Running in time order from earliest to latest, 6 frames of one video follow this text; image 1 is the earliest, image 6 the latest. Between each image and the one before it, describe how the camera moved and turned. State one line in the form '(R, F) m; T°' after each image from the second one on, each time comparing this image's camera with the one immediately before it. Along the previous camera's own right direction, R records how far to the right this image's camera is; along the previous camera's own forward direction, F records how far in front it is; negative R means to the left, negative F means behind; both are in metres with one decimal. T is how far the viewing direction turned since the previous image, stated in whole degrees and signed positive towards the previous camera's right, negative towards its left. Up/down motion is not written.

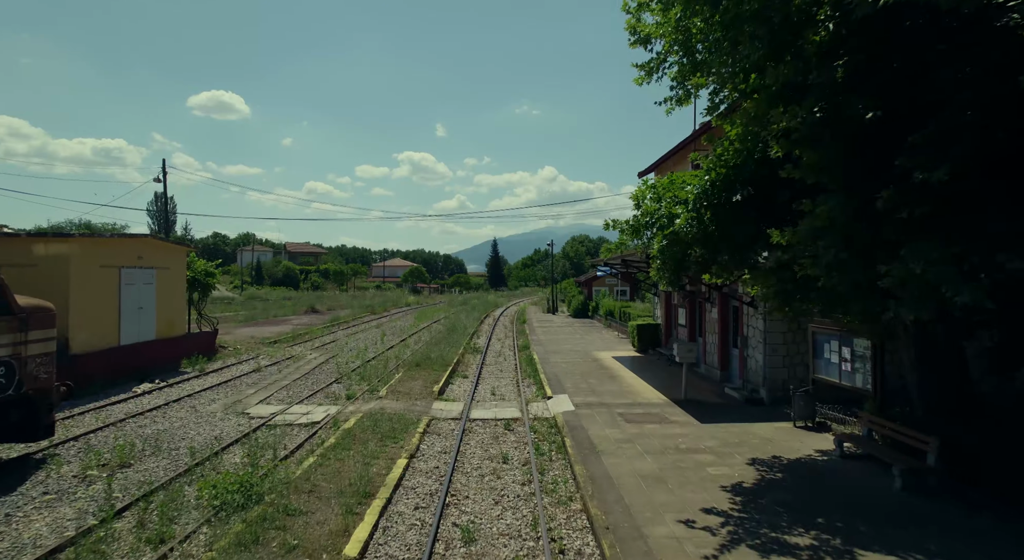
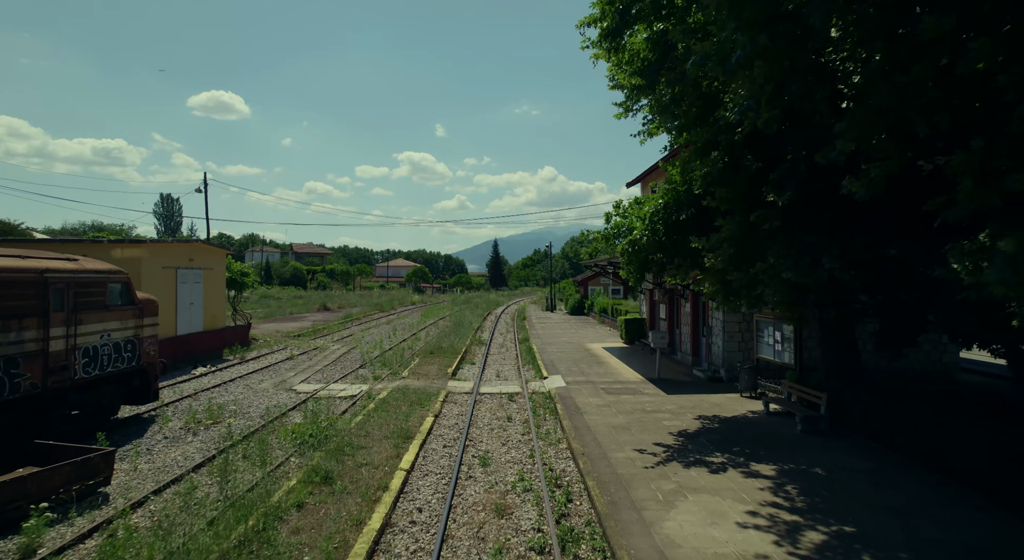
(-0.1, -2.5) m; 0°
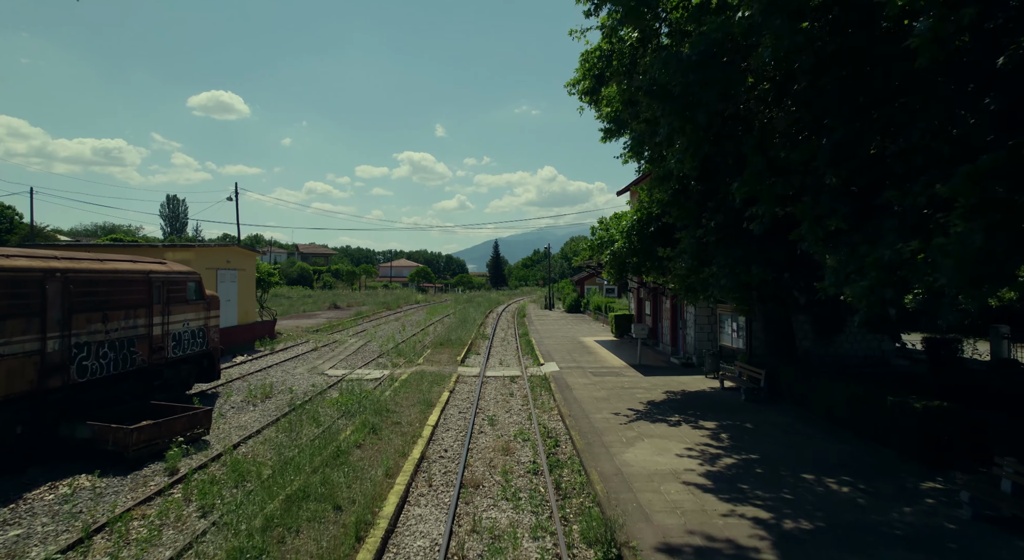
(0.0, -2.4) m; 0°
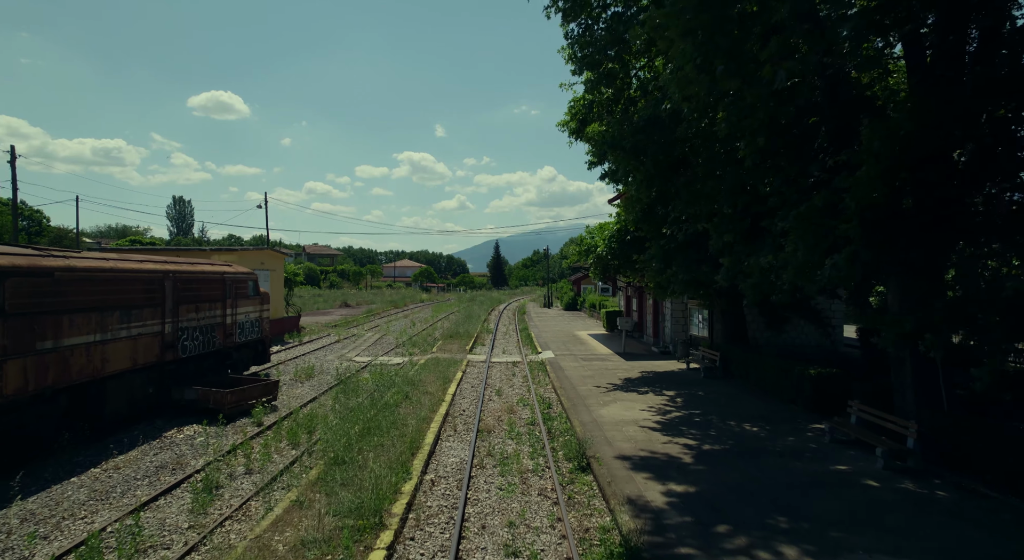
(-0.1, -2.7) m; 0°
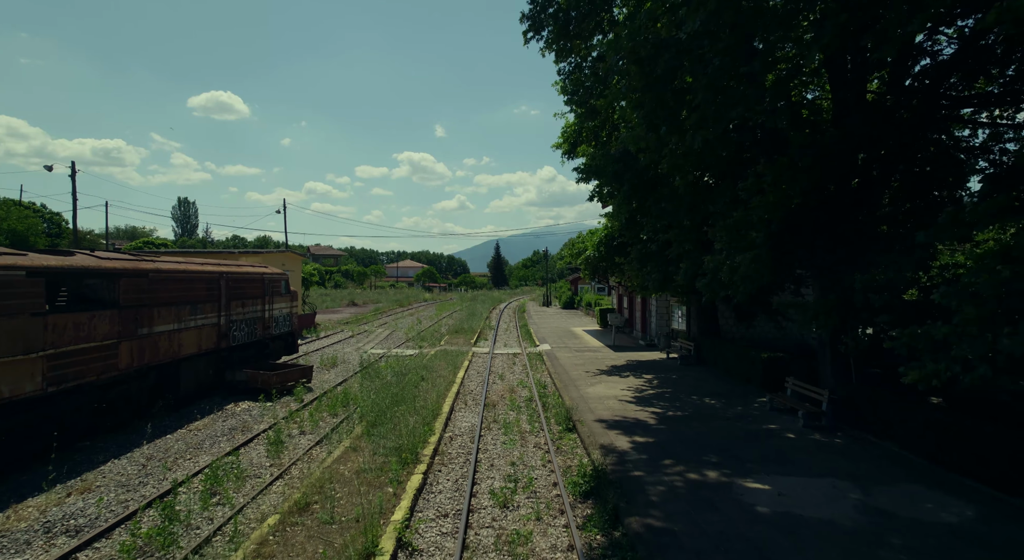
(0.0, -2.1) m; 0°
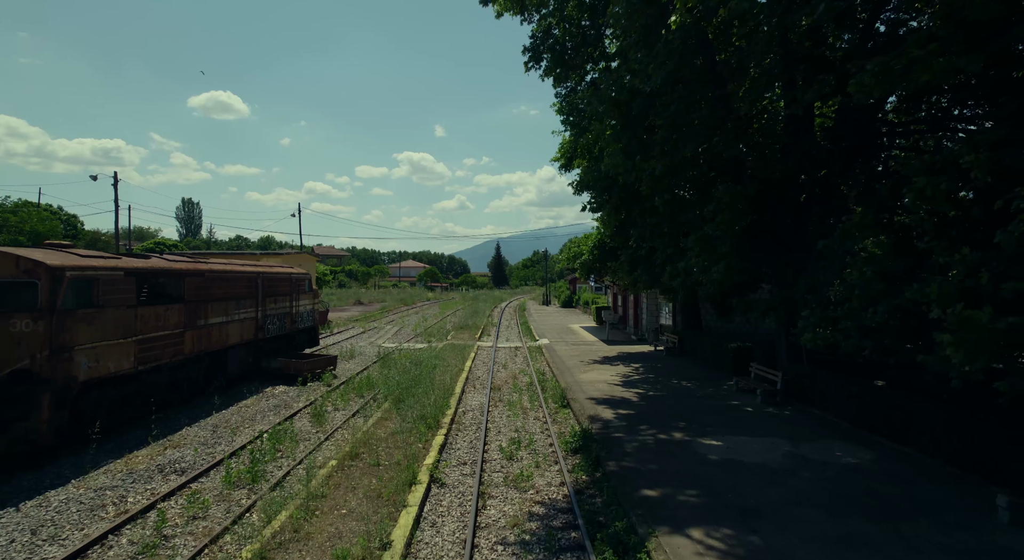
(-0.1, -1.8) m; 0°
